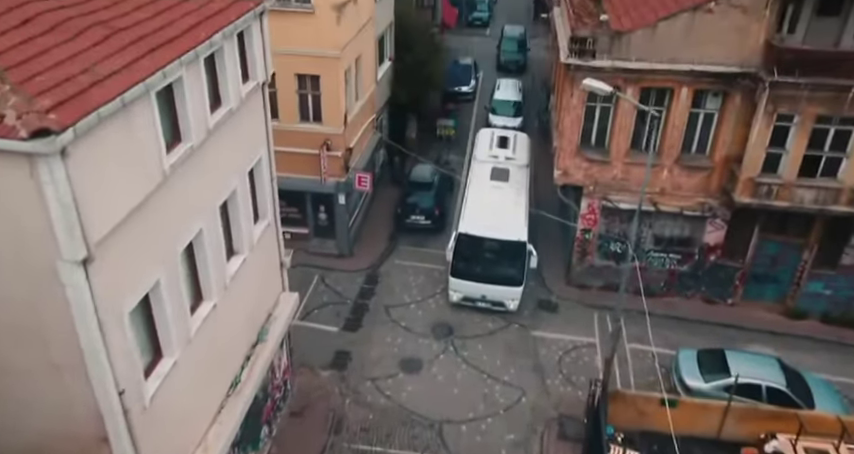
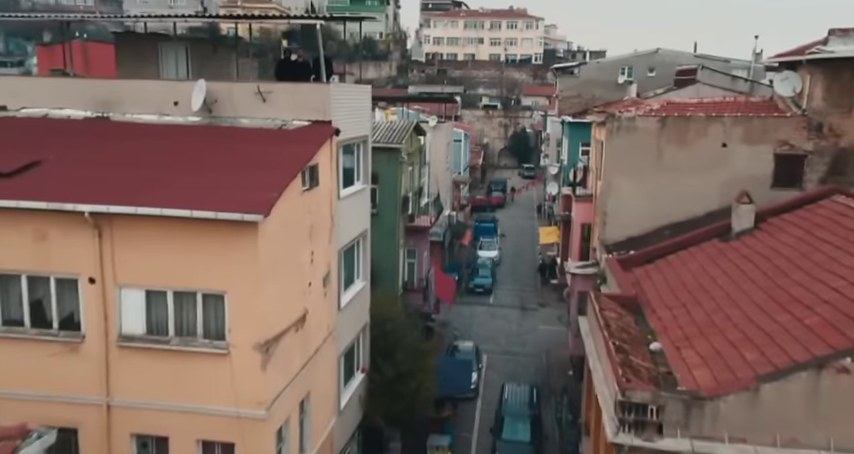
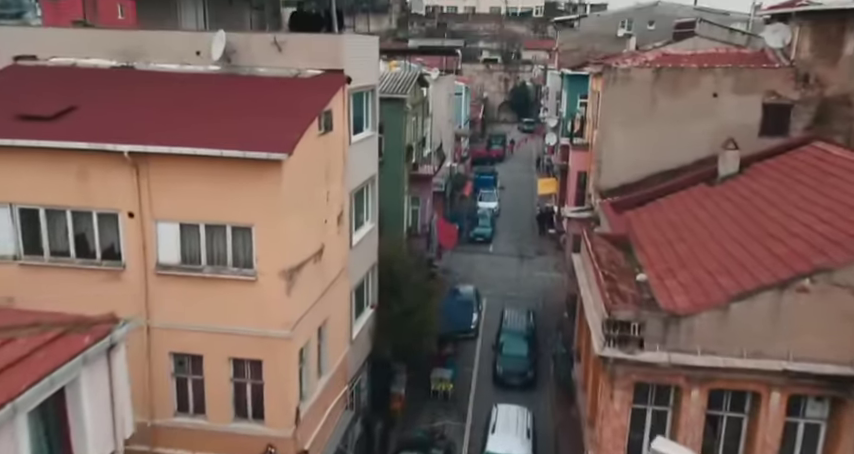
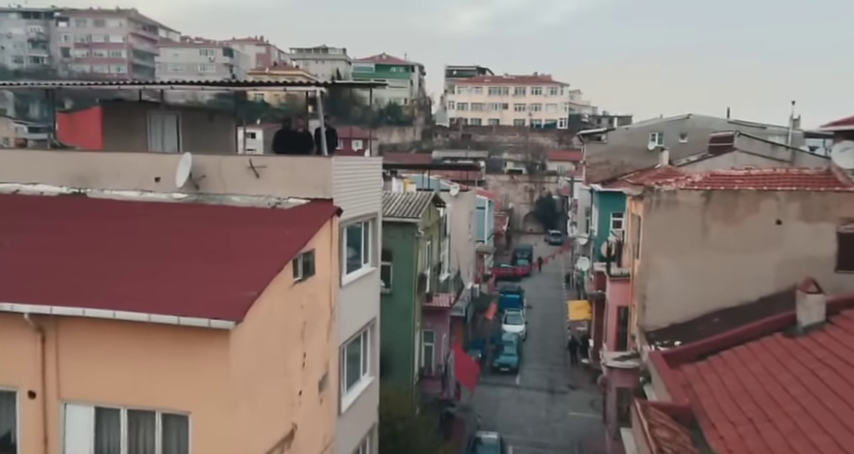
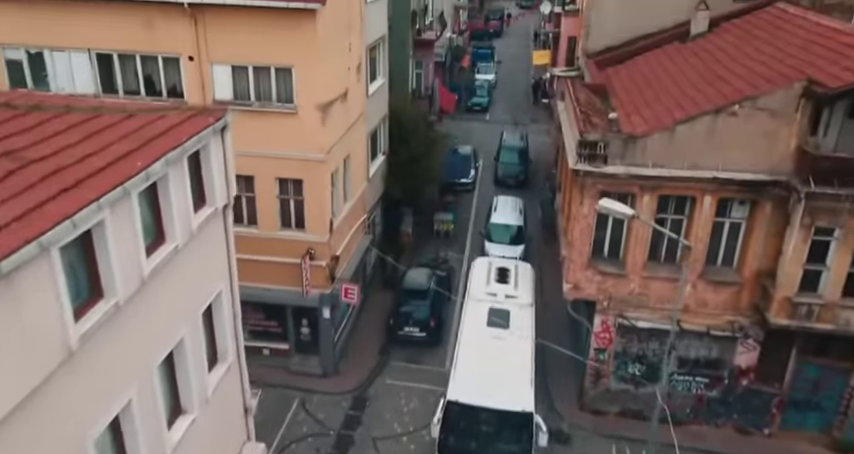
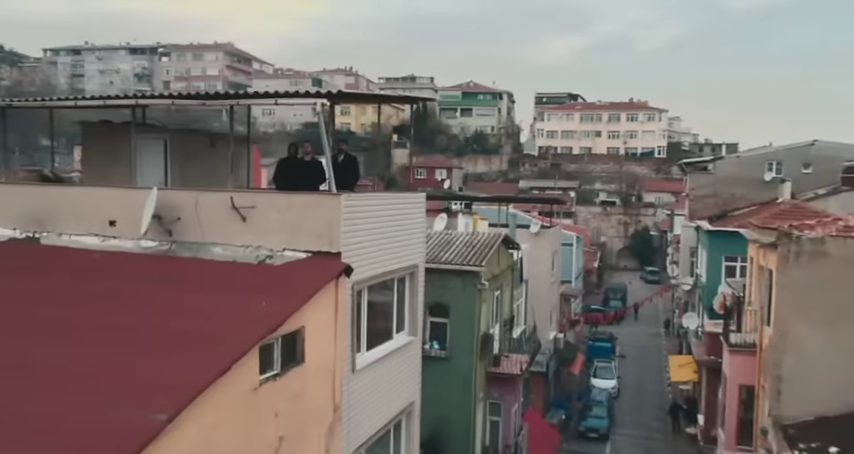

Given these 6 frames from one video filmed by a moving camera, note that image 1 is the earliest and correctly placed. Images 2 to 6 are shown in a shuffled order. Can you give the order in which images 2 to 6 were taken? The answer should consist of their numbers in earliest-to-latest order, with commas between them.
5, 3, 2, 4, 6
